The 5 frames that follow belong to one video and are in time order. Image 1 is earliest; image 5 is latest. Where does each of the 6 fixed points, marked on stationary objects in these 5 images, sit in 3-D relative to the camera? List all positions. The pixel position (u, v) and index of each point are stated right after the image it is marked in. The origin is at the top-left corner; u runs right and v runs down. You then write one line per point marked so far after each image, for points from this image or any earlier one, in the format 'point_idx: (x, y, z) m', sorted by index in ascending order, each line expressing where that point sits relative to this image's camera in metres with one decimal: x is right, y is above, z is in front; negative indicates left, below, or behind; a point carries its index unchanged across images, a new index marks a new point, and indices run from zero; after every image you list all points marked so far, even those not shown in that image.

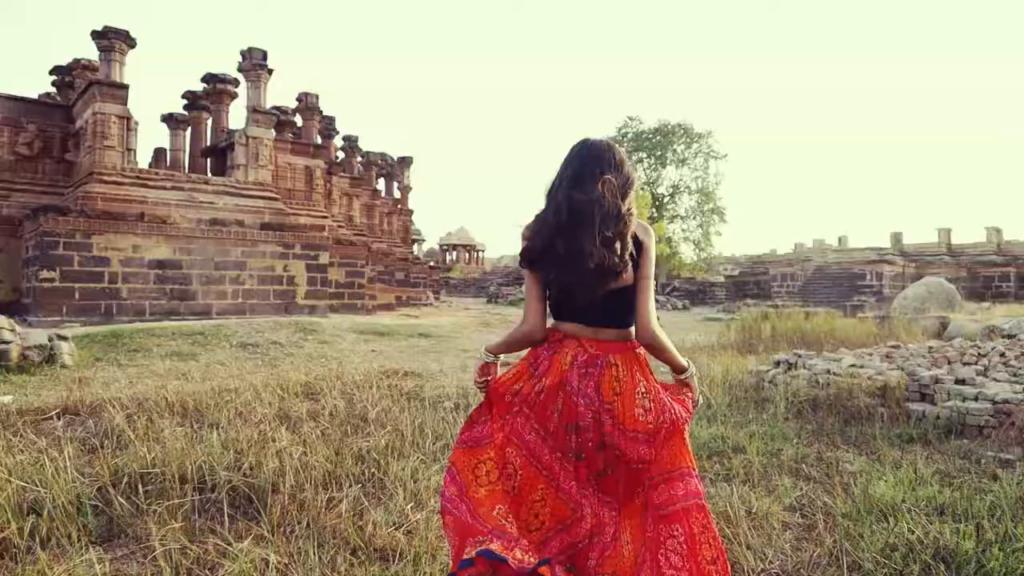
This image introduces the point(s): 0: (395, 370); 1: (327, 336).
0: (-1.3, -0.9, +7.7) m
1: (-2.8, -0.7, +10.2) m
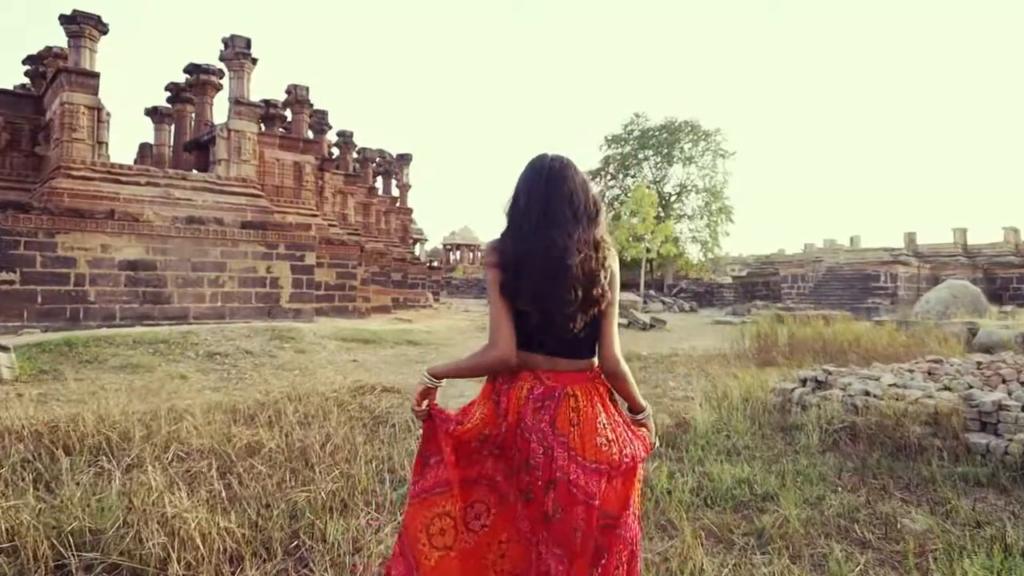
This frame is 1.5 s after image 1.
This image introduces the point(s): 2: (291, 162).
0: (-1.4, -1.0, +6.9) m
1: (-2.8, -0.8, +9.4) m
2: (-5.1, +2.9, +15.7) m
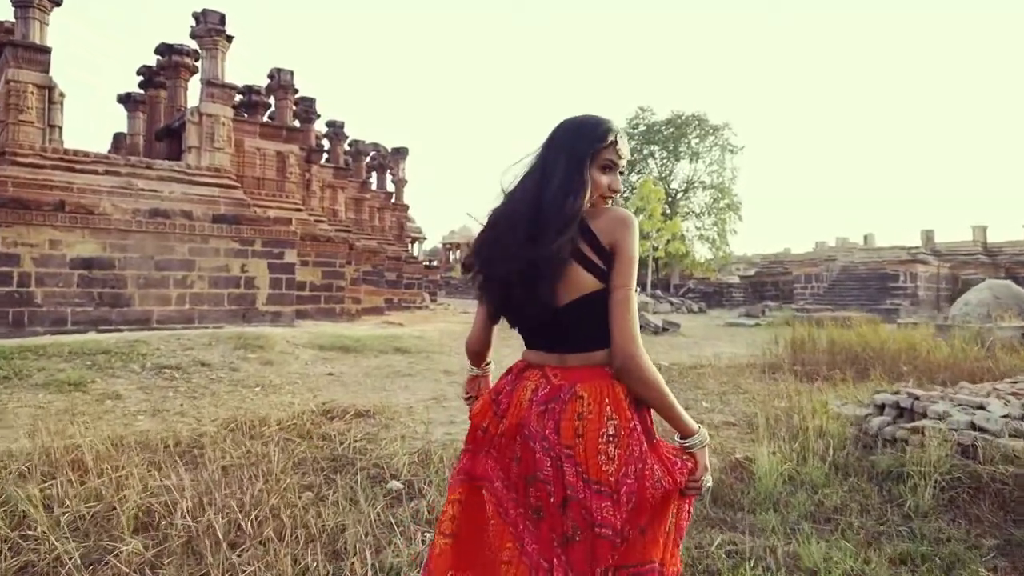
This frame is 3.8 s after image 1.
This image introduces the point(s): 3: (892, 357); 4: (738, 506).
0: (-1.4, -1.0, +5.7) m
1: (-2.8, -0.8, +8.2) m
2: (-5.1, +2.9, +14.4) m
3: (+4.3, -0.8, +7.7) m
4: (+1.2, -1.1, +3.4) m
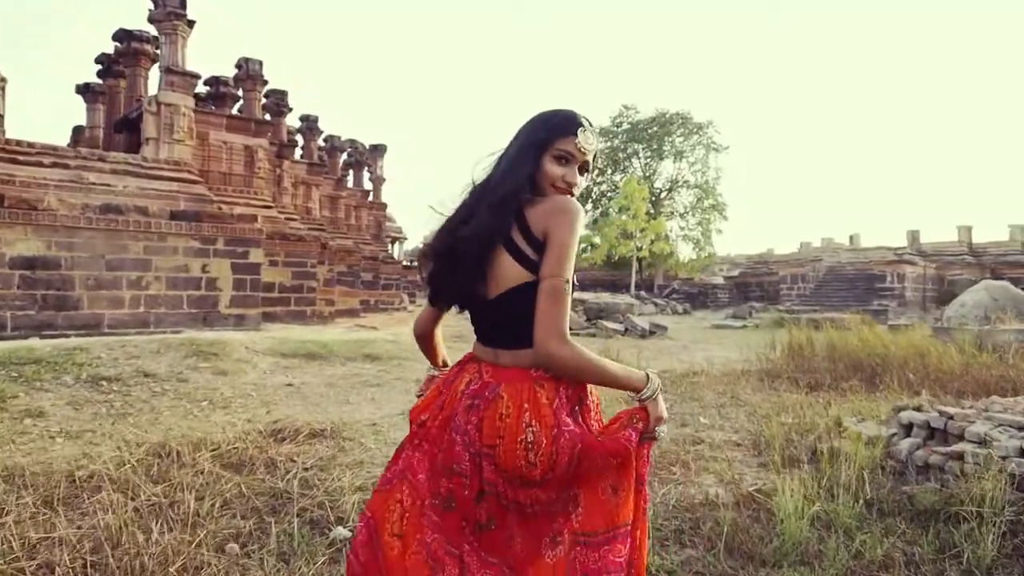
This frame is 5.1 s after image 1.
0: (-1.5, -1.0, +5.0) m
1: (-3.1, -0.8, +7.4) m
2: (-5.5, +2.9, +13.7) m
3: (+4.1, -0.8, +7.2) m
4: (+1.0, -1.1, +2.8) m
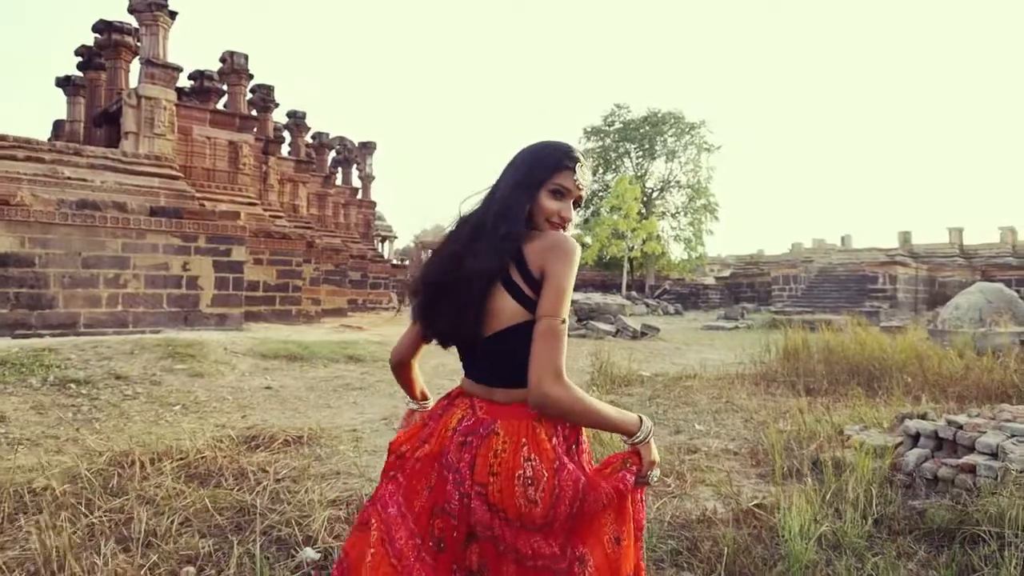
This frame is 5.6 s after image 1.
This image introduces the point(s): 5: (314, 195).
0: (-1.6, -1.0, +4.8) m
1: (-3.2, -0.8, +7.2) m
2: (-5.7, +2.9, +13.3) m
3: (+4.0, -0.8, +7.0) m
4: (+1.0, -1.1, +2.6) m
5: (-5.8, +2.7, +19.9) m
